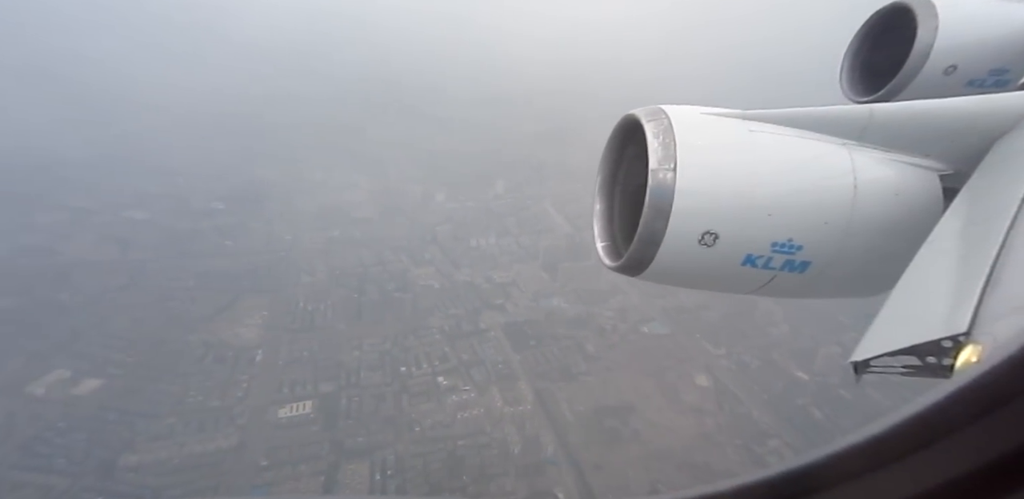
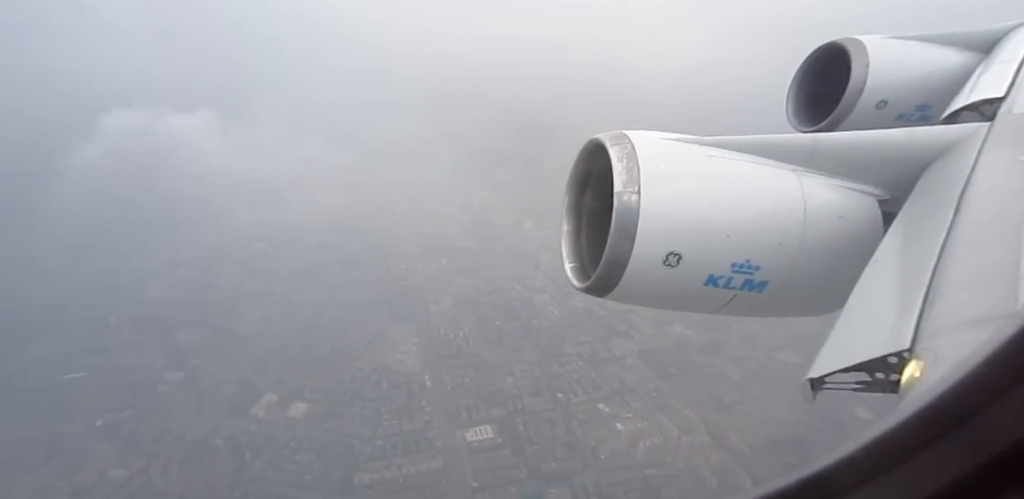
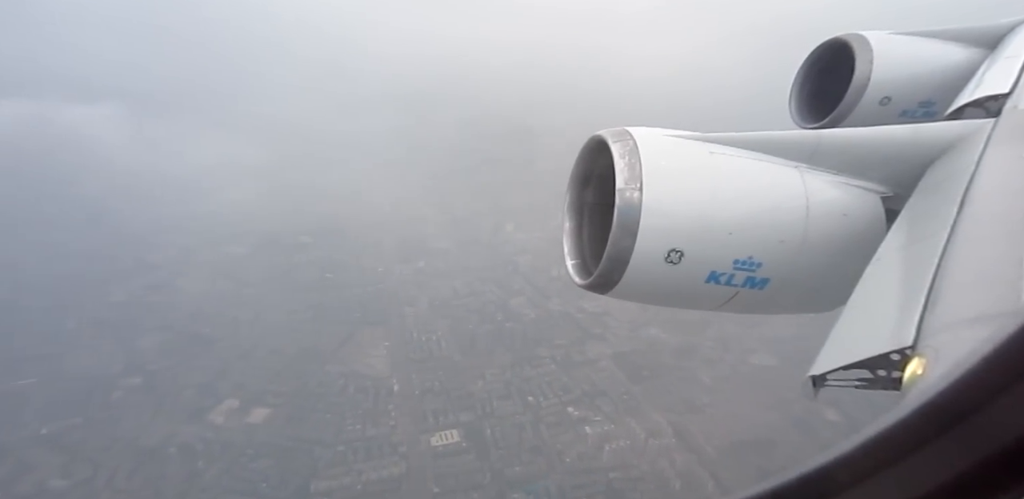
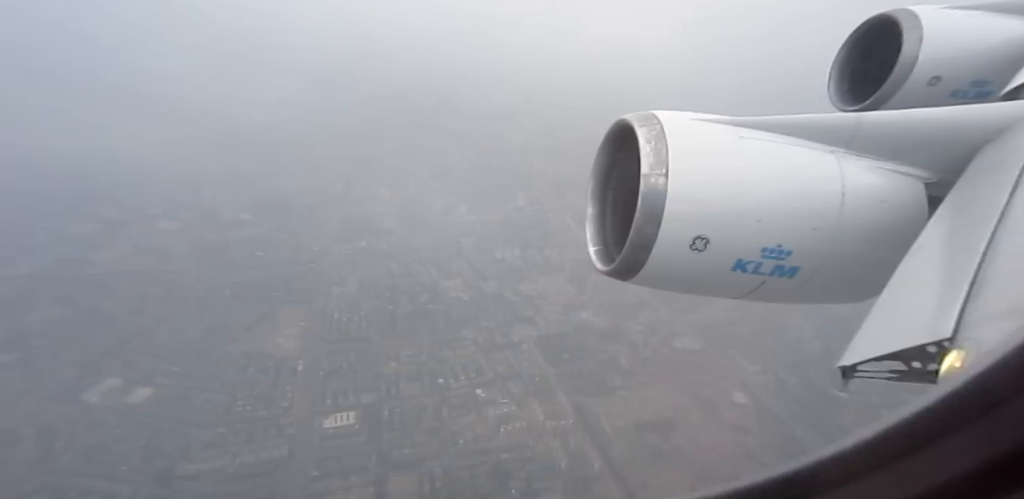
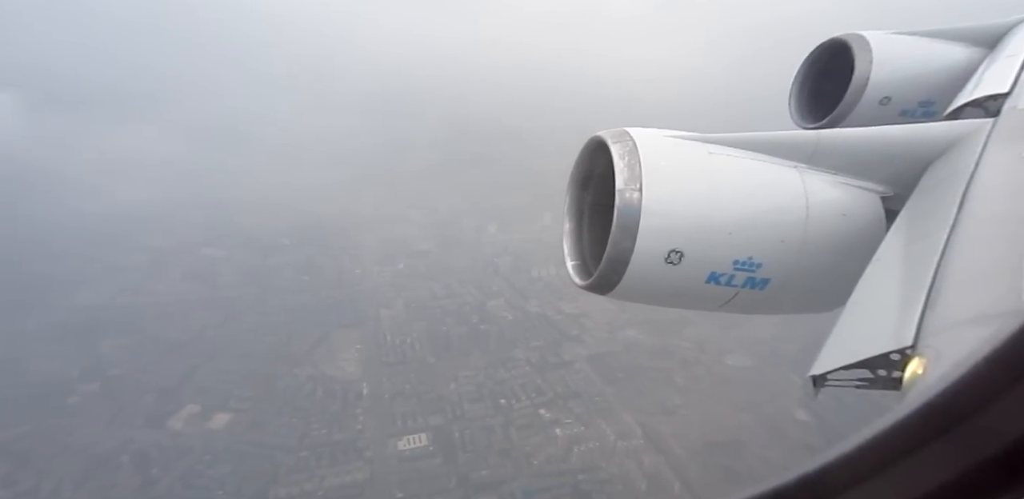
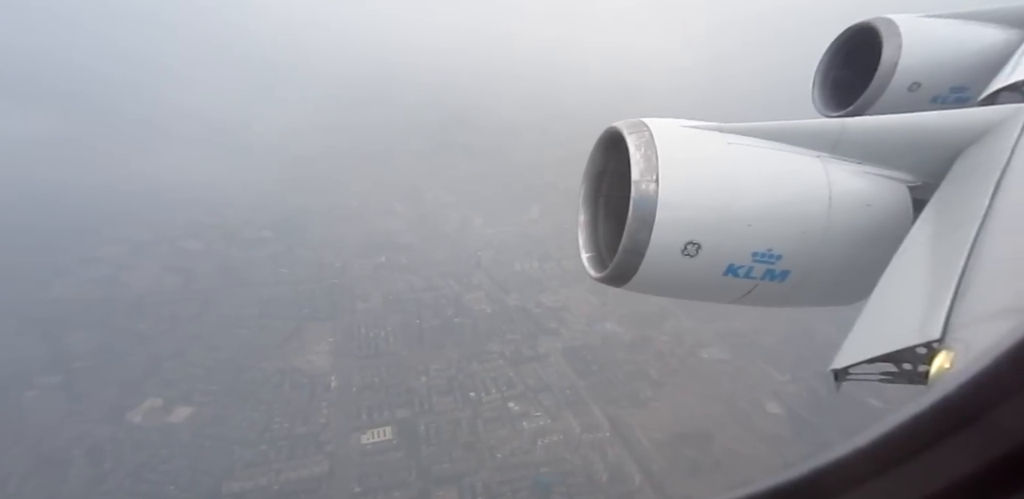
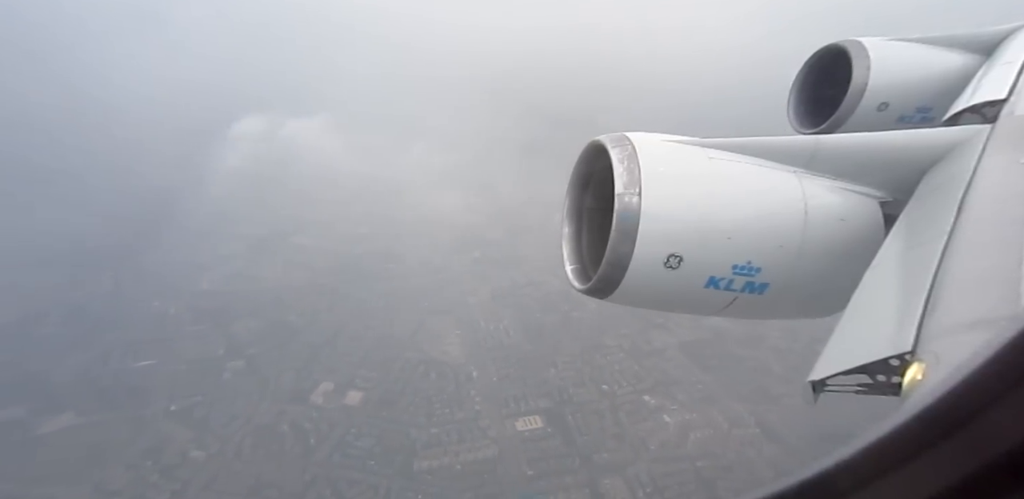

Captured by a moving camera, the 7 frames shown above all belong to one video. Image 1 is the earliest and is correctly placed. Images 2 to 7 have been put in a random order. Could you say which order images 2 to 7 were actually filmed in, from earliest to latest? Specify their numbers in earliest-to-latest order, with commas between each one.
4, 6, 5, 3, 2, 7
